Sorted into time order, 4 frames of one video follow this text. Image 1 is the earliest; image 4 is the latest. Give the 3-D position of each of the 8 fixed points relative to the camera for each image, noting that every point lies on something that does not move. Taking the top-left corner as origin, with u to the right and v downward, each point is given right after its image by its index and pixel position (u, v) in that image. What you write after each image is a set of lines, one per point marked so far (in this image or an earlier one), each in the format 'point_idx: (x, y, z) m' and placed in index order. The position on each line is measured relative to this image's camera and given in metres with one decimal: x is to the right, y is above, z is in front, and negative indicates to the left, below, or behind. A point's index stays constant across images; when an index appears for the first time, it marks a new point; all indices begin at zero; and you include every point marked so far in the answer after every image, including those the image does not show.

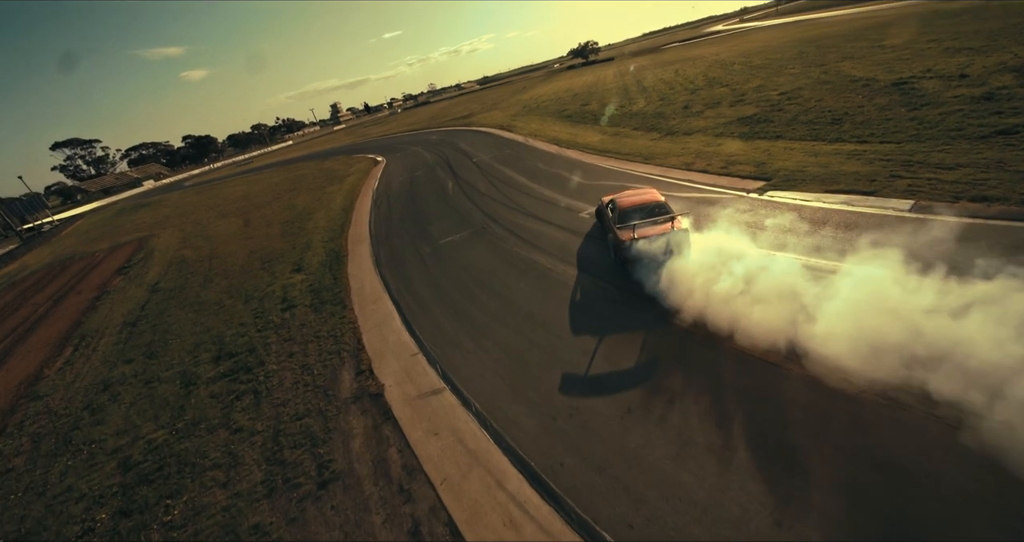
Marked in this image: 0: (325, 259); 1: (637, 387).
0: (-7.4, +0.5, +19.4) m
1: (+2.2, -2.1, +8.7) m
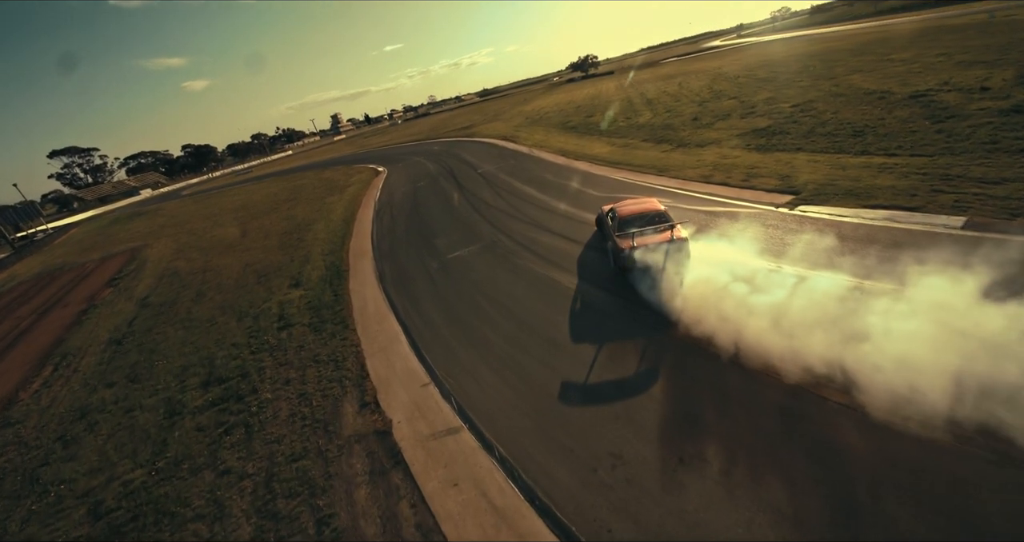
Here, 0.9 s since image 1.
0: (-7.0, -0.1, +18.3) m
1: (+2.7, -2.5, +7.6) m
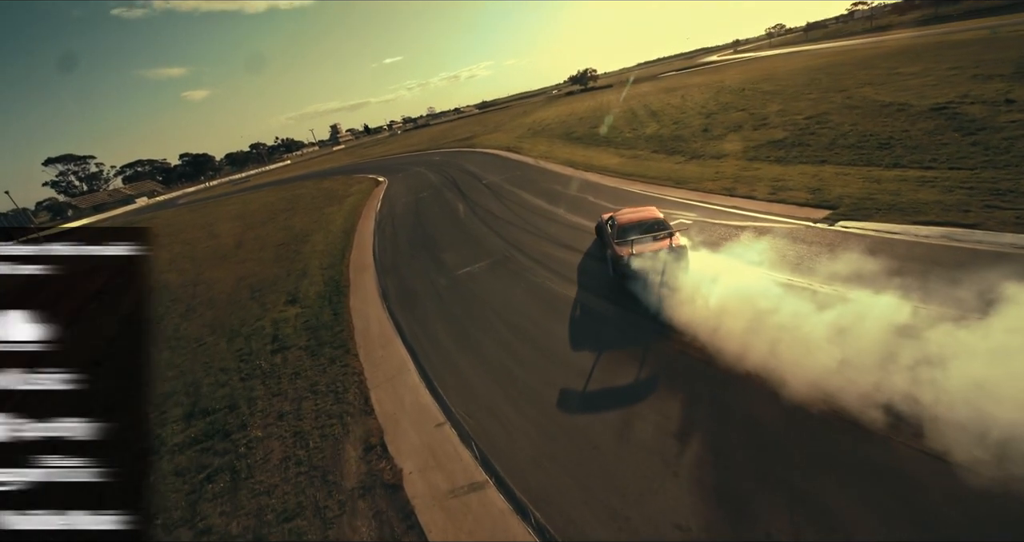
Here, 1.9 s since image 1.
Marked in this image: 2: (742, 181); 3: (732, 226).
0: (-6.6, -0.7, +17.1) m
1: (+3.1, -2.8, +6.4) m
2: (+9.3, +3.6, +19.9) m
3: (+7.1, +1.4, +15.7) m
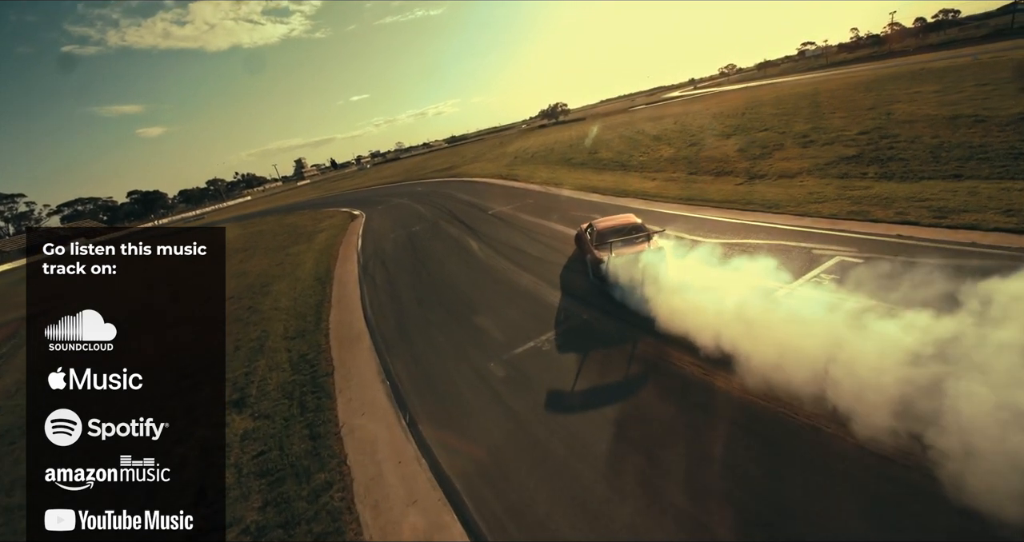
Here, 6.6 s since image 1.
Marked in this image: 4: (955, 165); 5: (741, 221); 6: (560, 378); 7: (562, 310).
0: (-4.9, -2.4, +10.8) m
1: (+5.5, -3.6, +0.6) m
2: (+10.7, +2.1, +14.9) m
3: (+8.8, +0.1, +10.4) m
4: (+15.6, +3.7, +16.9) m
5: (+7.5, +1.6, +15.8) m
6: (+1.0, -1.9, +8.7) m
7: (+1.1, -1.0, +11.7) m
